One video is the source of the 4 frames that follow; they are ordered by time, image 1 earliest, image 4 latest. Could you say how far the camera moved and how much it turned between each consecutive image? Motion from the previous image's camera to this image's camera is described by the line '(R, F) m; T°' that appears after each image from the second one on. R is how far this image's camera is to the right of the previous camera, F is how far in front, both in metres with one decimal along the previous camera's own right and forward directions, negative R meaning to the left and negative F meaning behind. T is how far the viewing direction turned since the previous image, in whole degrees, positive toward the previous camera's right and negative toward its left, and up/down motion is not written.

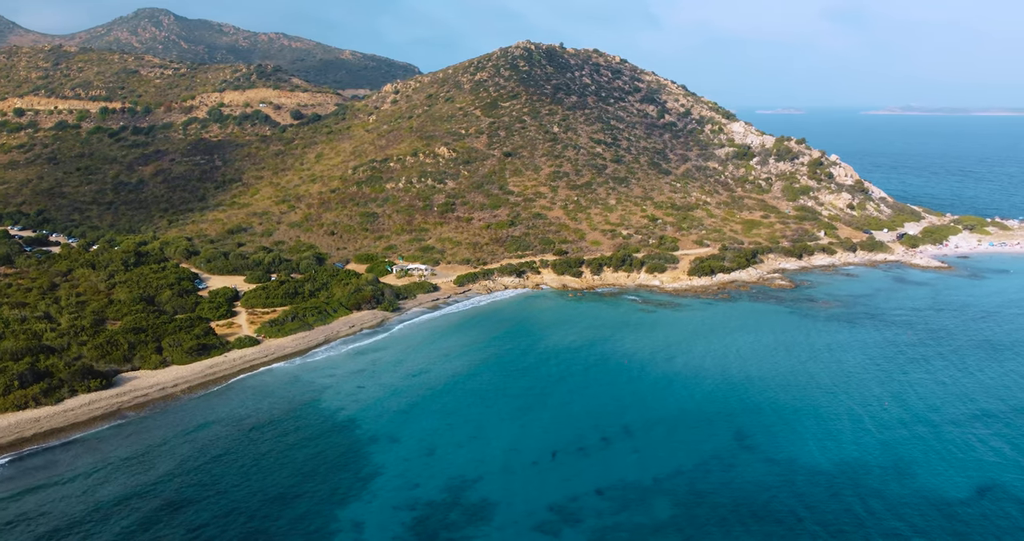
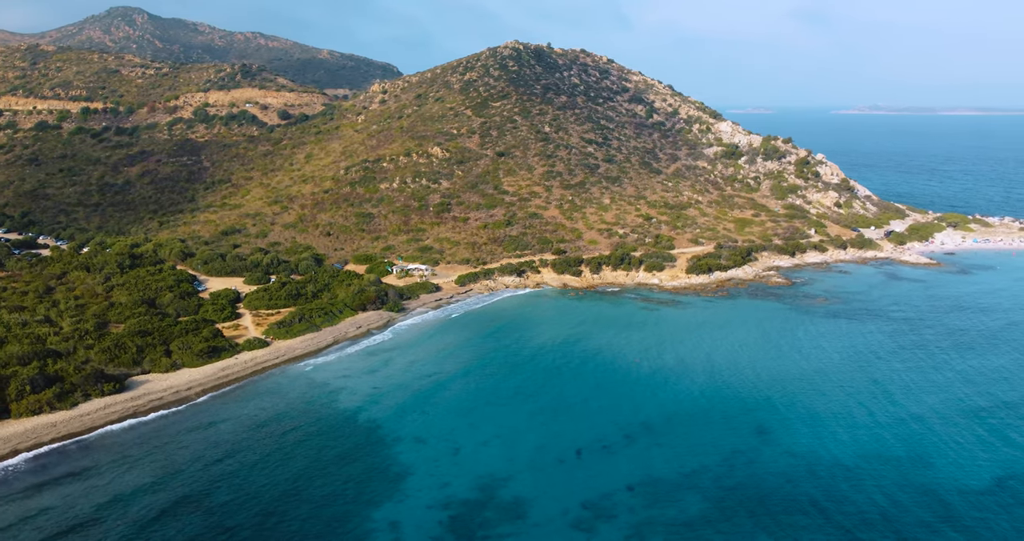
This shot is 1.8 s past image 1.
(-1.4, 0.0) m; +1°
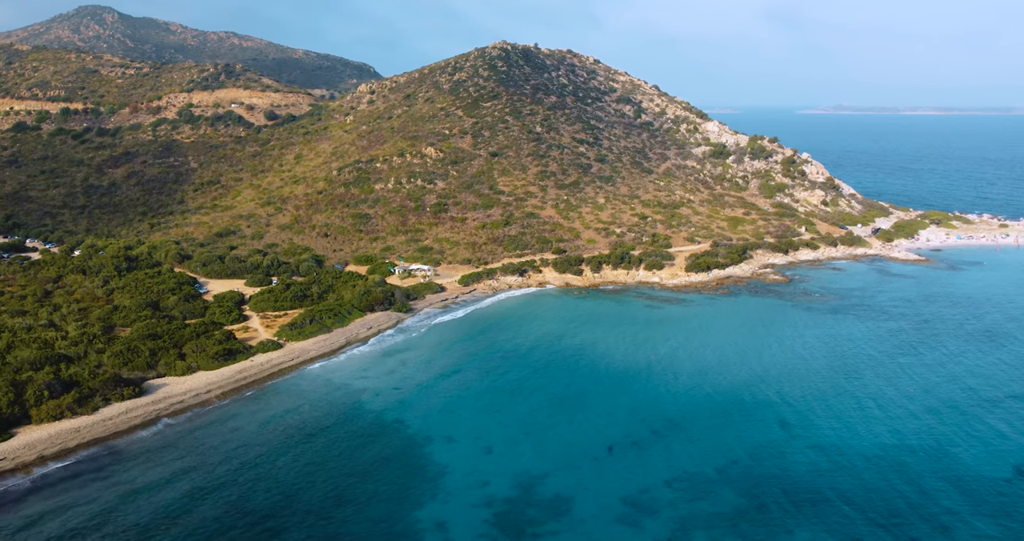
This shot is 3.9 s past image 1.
(-1.6, 0.0) m; +2°
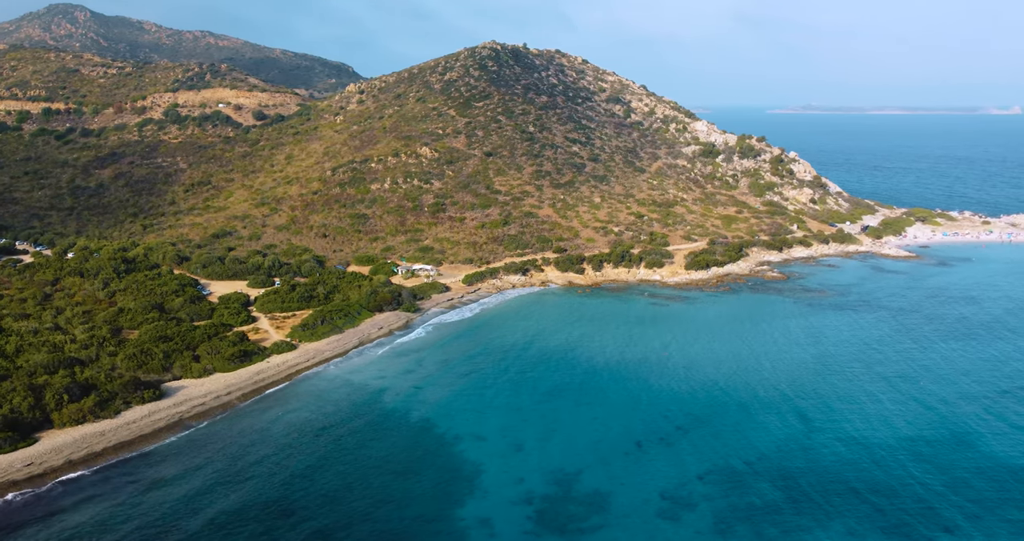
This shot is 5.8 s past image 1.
(-1.5, -0.1) m; +1°
